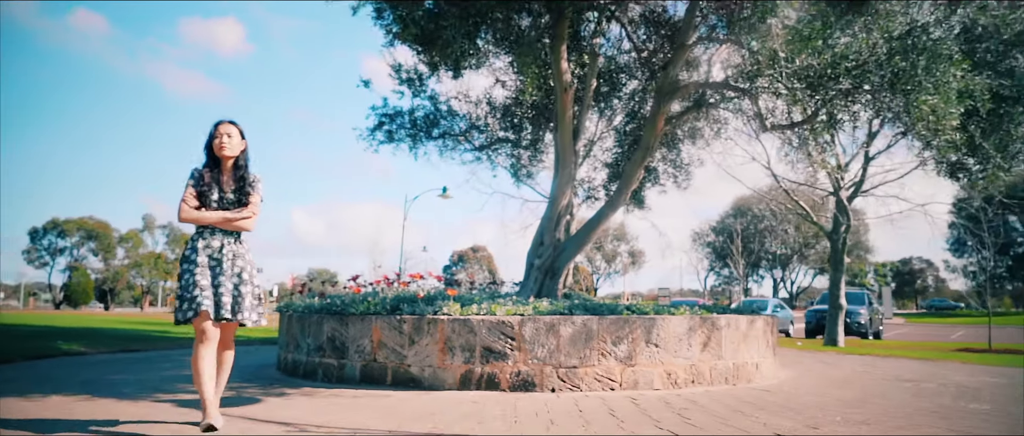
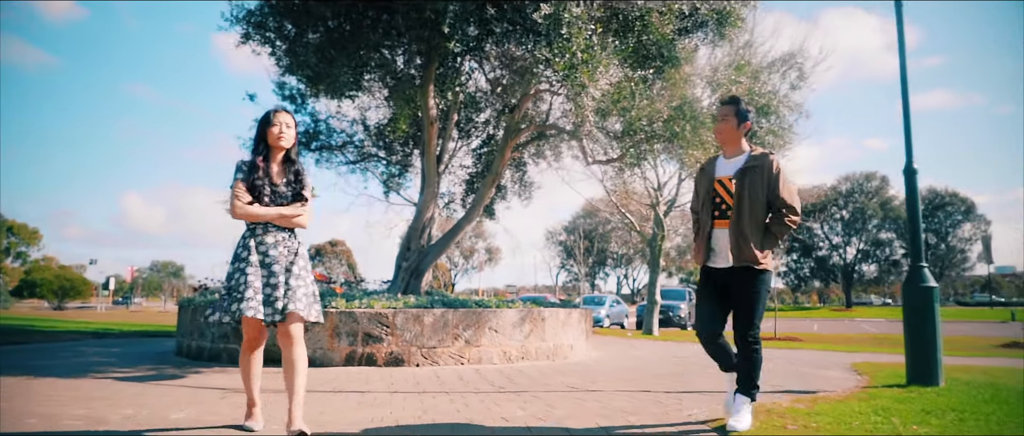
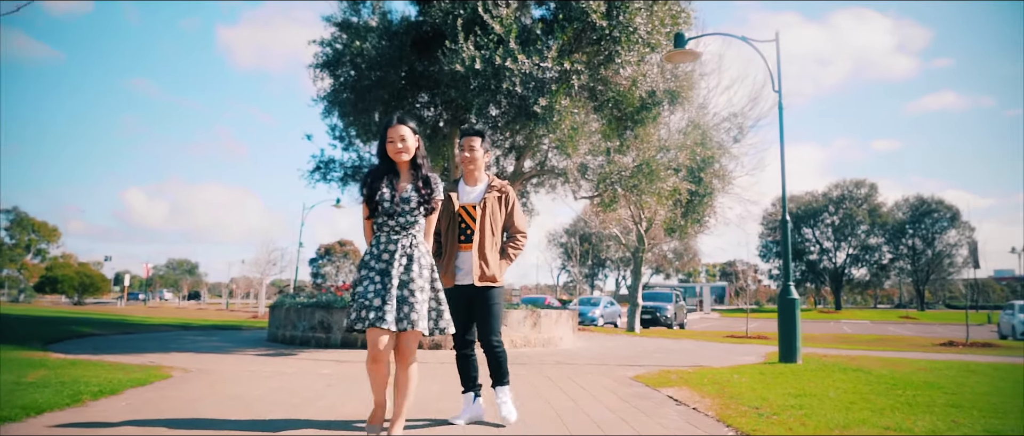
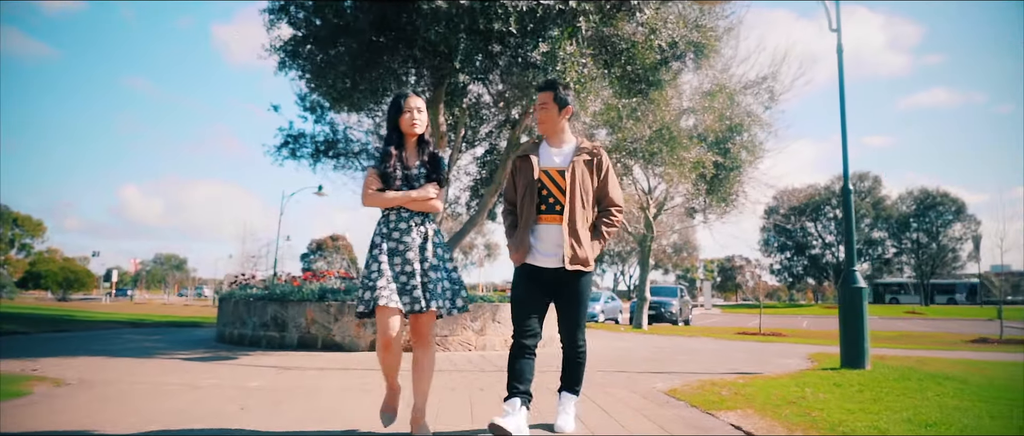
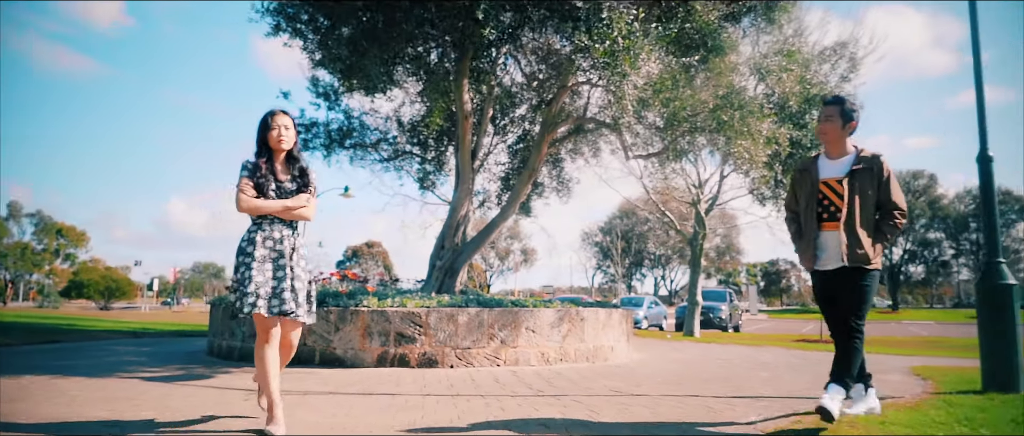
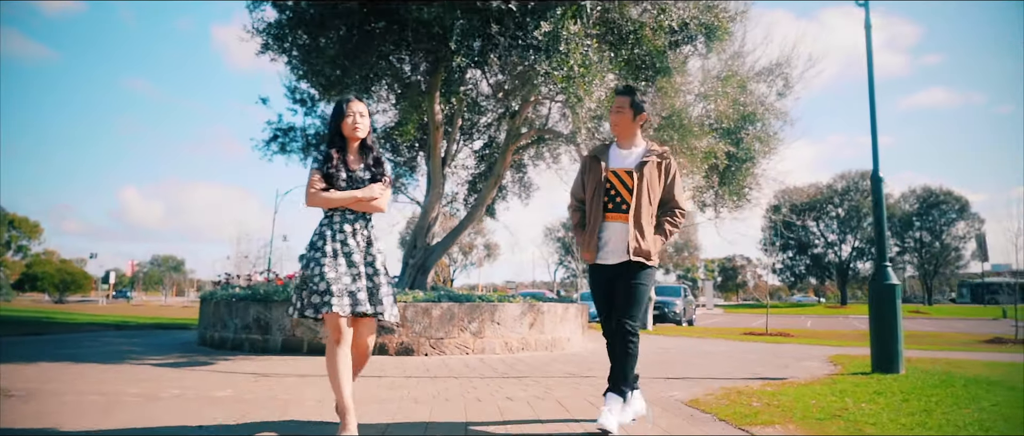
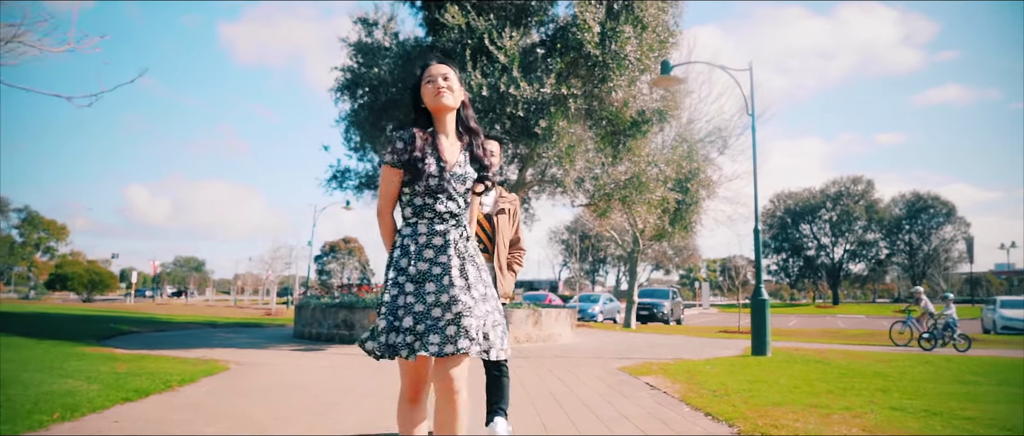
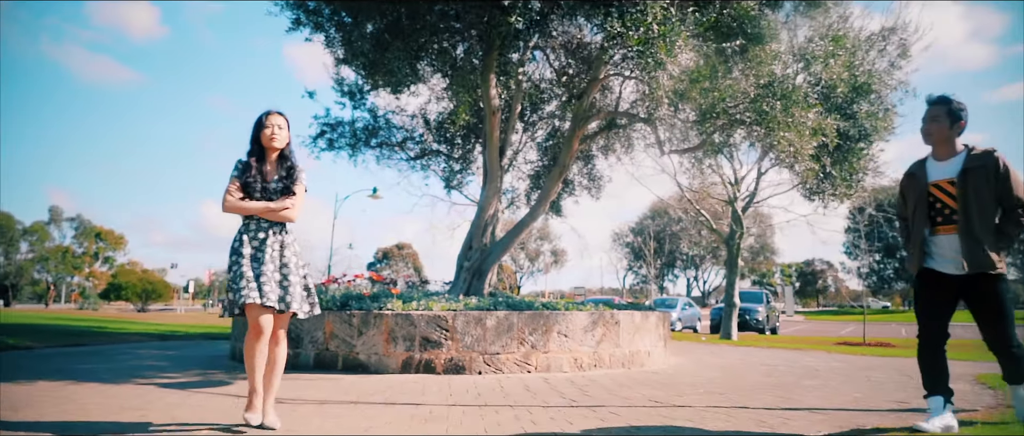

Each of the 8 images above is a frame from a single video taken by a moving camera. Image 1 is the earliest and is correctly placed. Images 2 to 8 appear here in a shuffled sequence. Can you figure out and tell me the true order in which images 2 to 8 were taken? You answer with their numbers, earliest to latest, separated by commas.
8, 5, 2, 6, 4, 3, 7
